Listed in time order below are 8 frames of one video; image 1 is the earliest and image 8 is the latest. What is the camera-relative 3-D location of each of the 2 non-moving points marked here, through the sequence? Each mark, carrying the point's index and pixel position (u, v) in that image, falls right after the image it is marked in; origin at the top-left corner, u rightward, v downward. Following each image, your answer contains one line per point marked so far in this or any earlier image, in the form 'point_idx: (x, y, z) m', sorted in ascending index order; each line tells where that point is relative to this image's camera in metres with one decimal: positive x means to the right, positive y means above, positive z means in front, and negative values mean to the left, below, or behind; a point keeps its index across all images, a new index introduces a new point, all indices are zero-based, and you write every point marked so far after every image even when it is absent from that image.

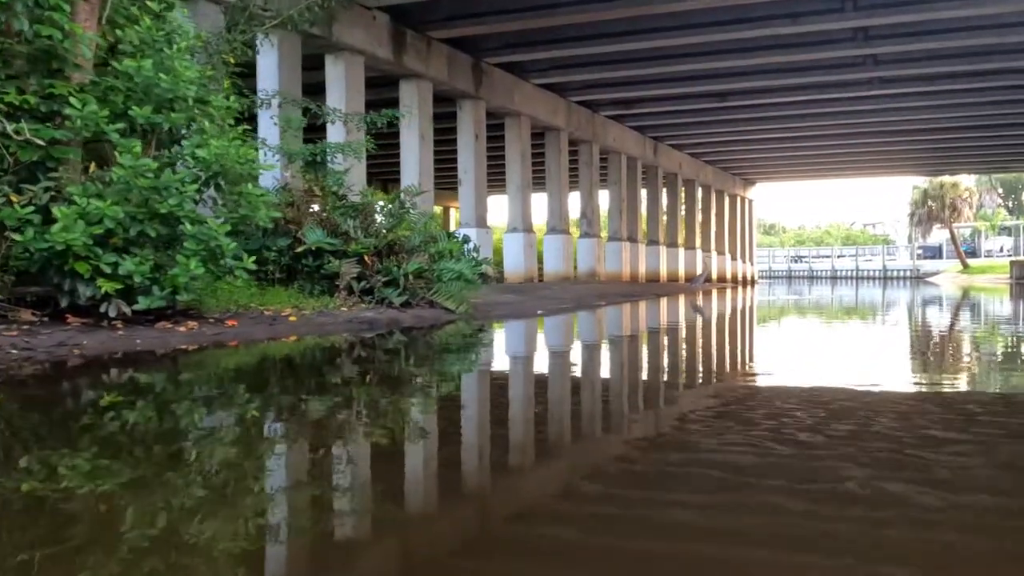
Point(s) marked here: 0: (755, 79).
0: (+3.6, +3.3, +16.4) m
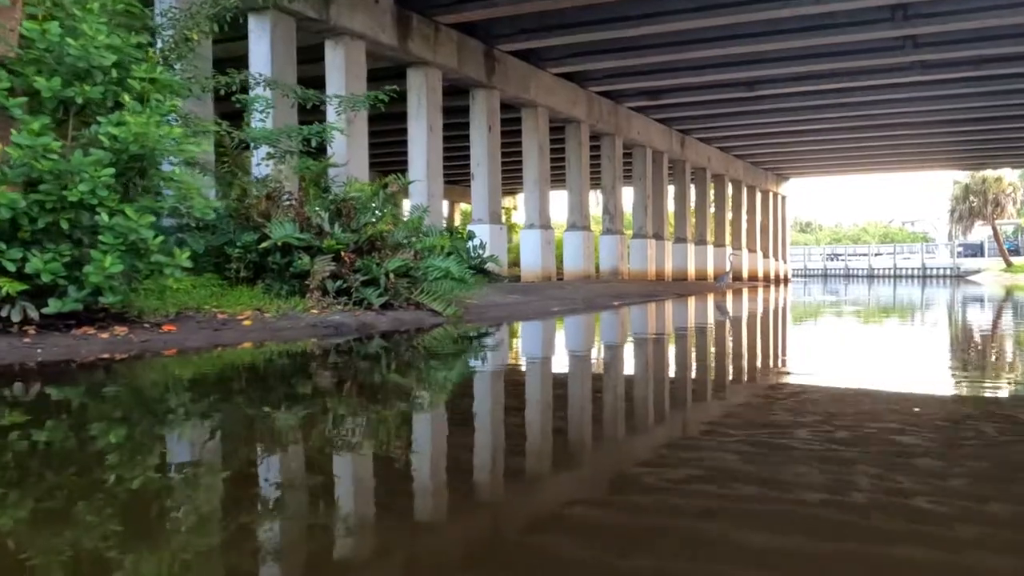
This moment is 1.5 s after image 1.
0: (+4.0, +3.3, +15.7) m
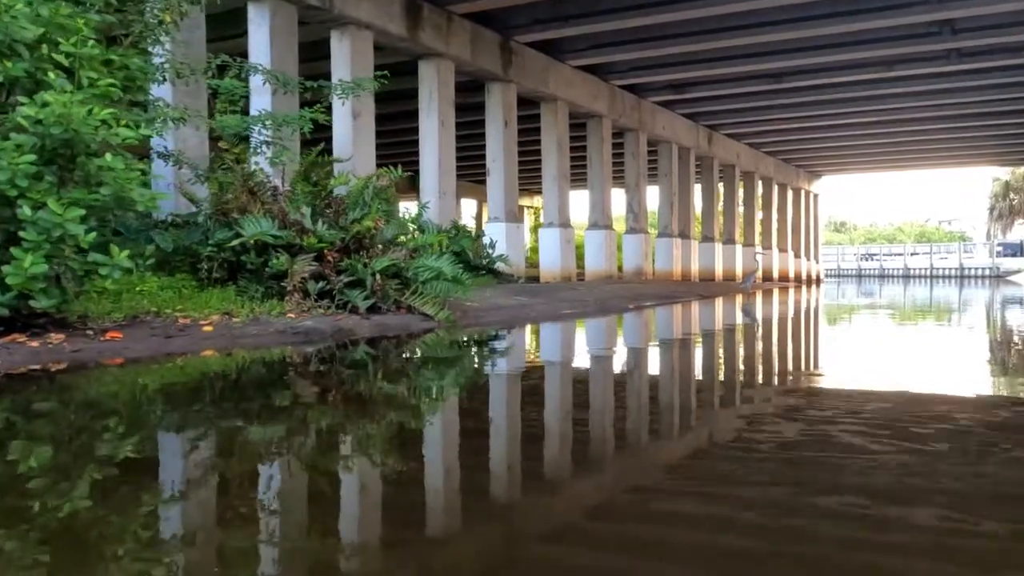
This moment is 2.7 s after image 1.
0: (+4.3, +3.3, +15.2) m
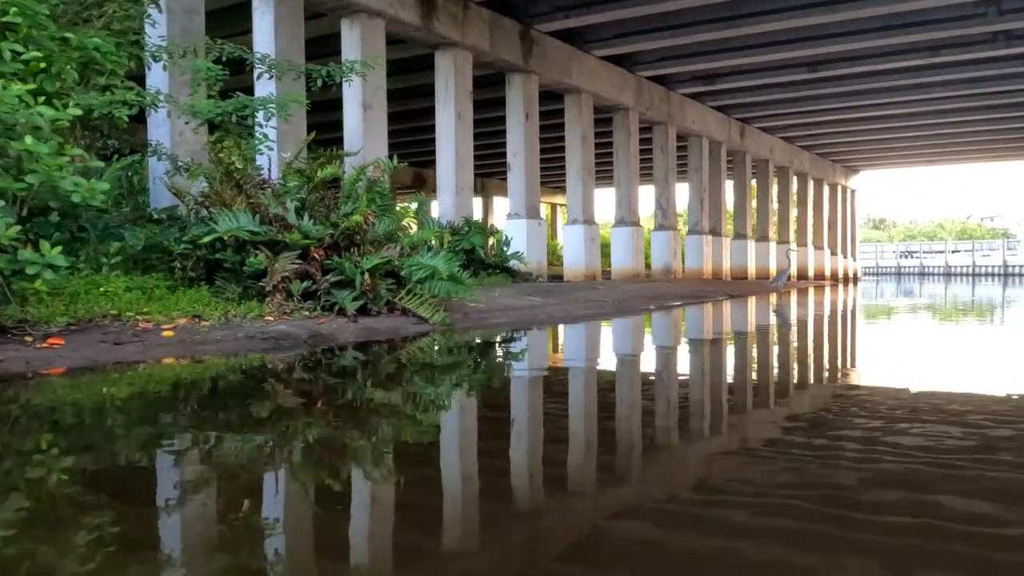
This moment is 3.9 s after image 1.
0: (+4.6, +3.4, +14.6) m
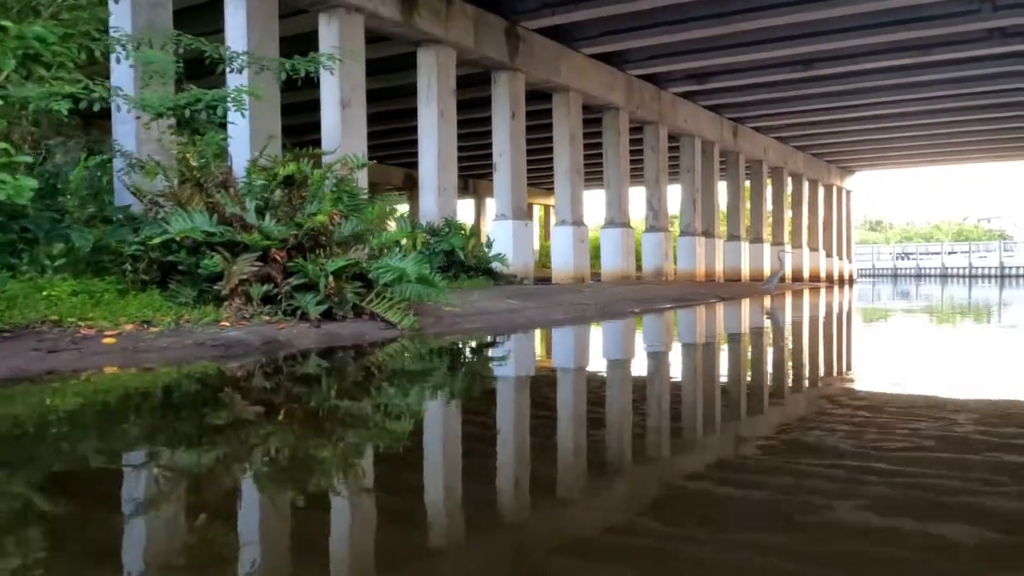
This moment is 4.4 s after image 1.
0: (+4.5, +3.3, +14.5) m
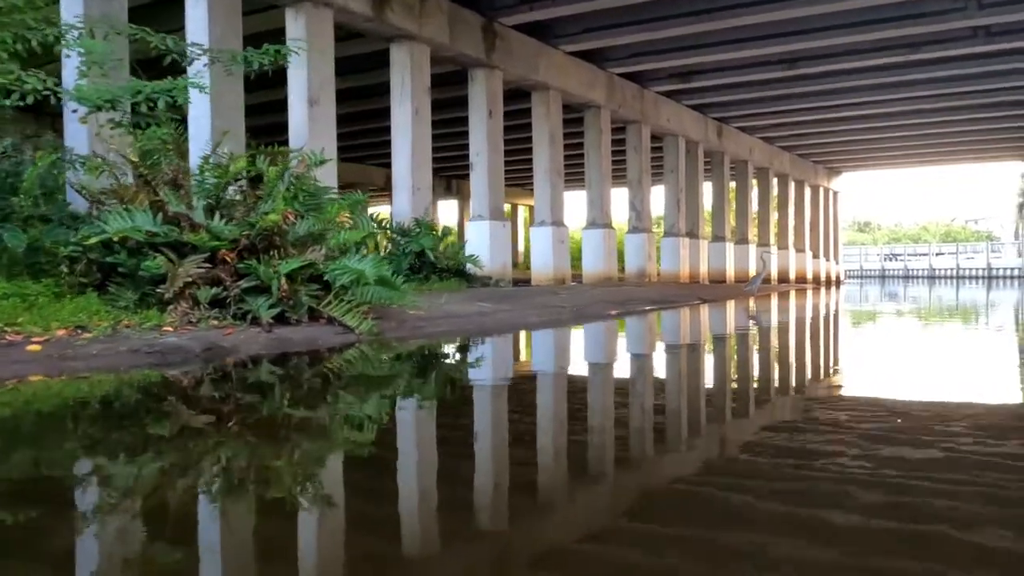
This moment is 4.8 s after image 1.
0: (+4.2, +3.3, +14.3) m
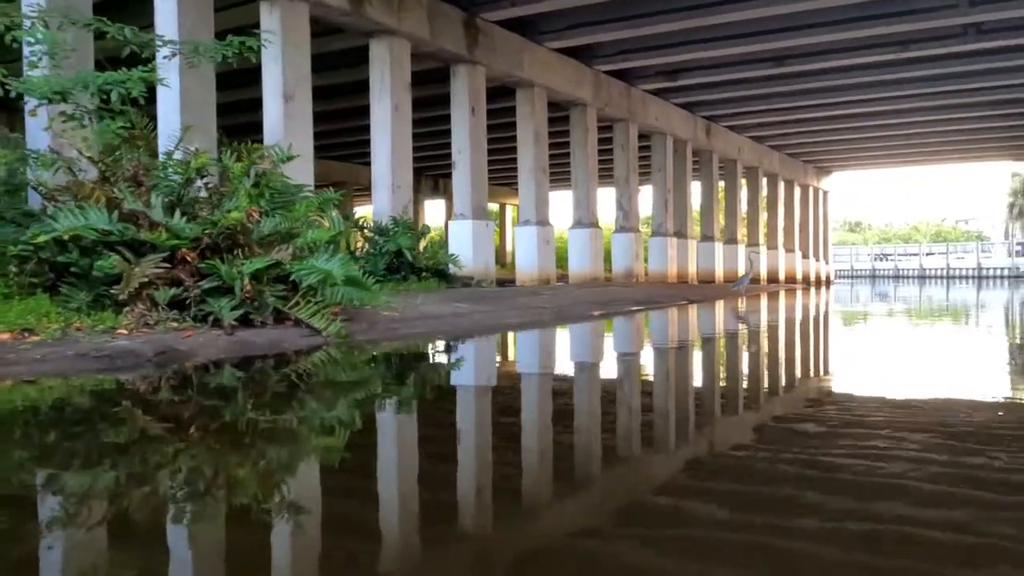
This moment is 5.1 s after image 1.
0: (+4.1, +3.3, +14.2) m
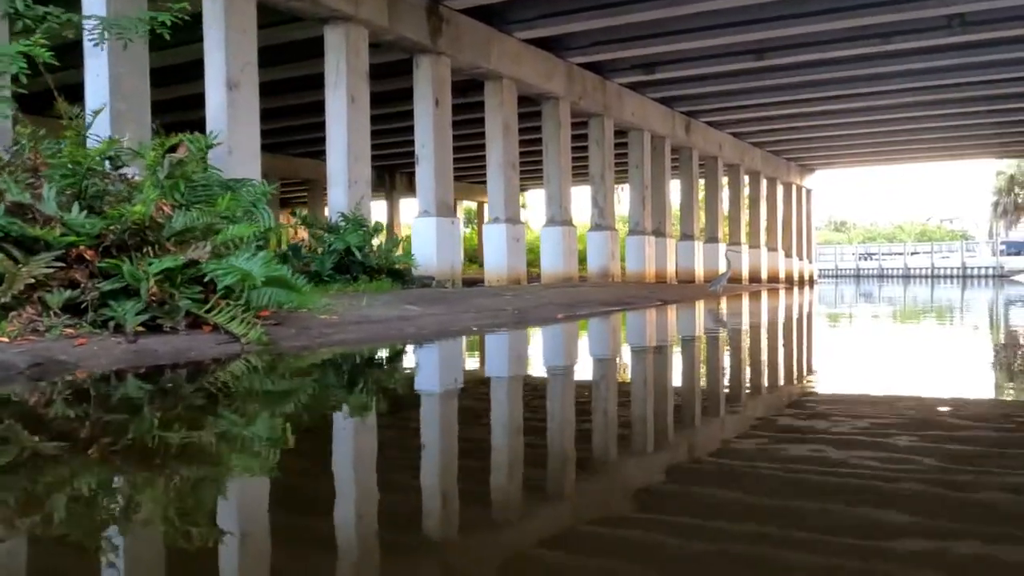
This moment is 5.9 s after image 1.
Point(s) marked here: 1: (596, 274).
0: (+3.7, +3.3, +13.9) m
1: (+1.6, +0.2, +18.5) m
